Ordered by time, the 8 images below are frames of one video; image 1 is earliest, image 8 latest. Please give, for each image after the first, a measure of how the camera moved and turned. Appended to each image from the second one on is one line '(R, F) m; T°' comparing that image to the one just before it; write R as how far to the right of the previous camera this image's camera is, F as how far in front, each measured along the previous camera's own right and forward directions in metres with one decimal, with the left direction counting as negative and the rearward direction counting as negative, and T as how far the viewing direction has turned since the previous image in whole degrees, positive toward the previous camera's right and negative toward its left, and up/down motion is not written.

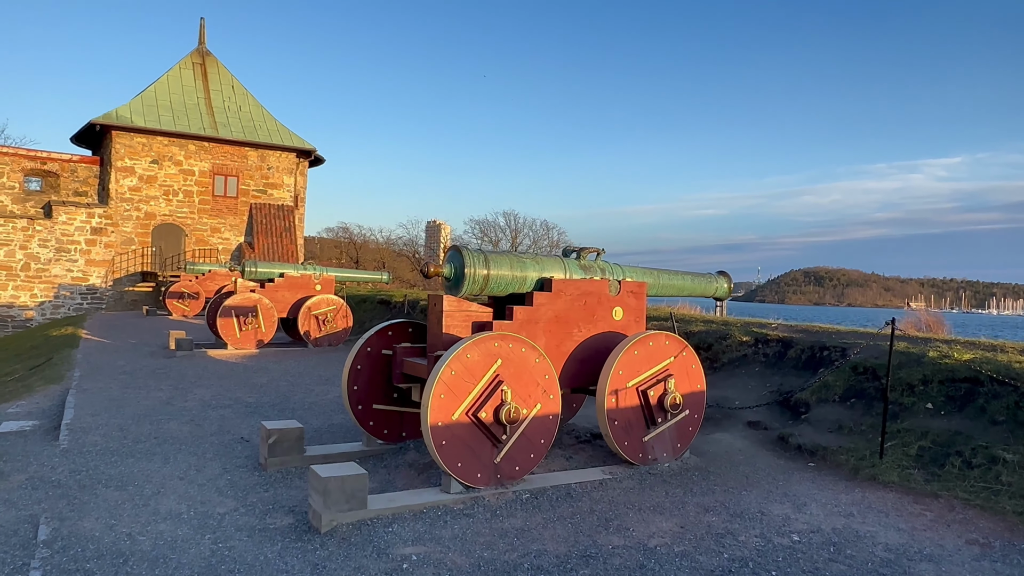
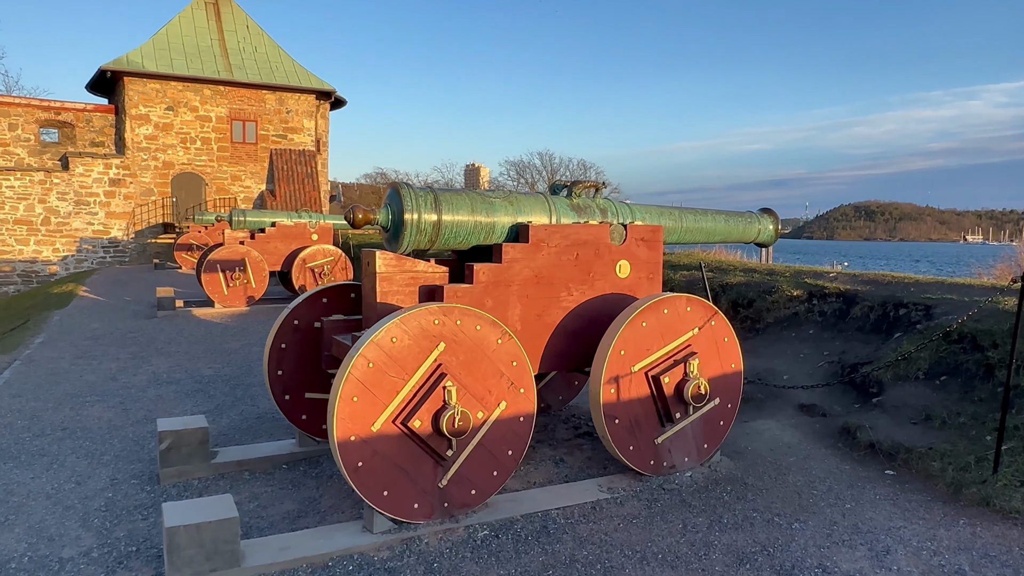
(+0.4, +1.5) m; -3°
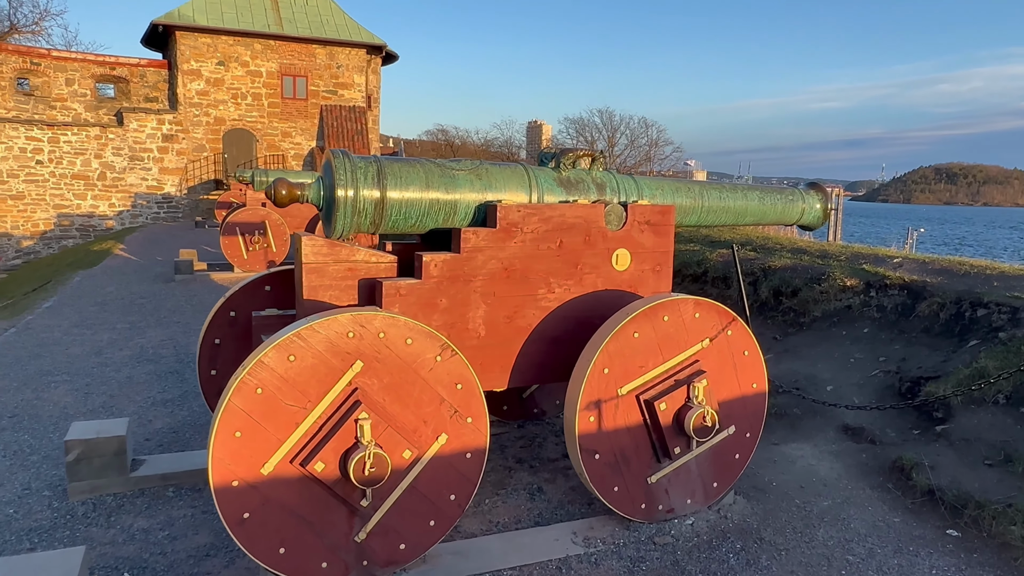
(+0.4, +0.9) m; -5°
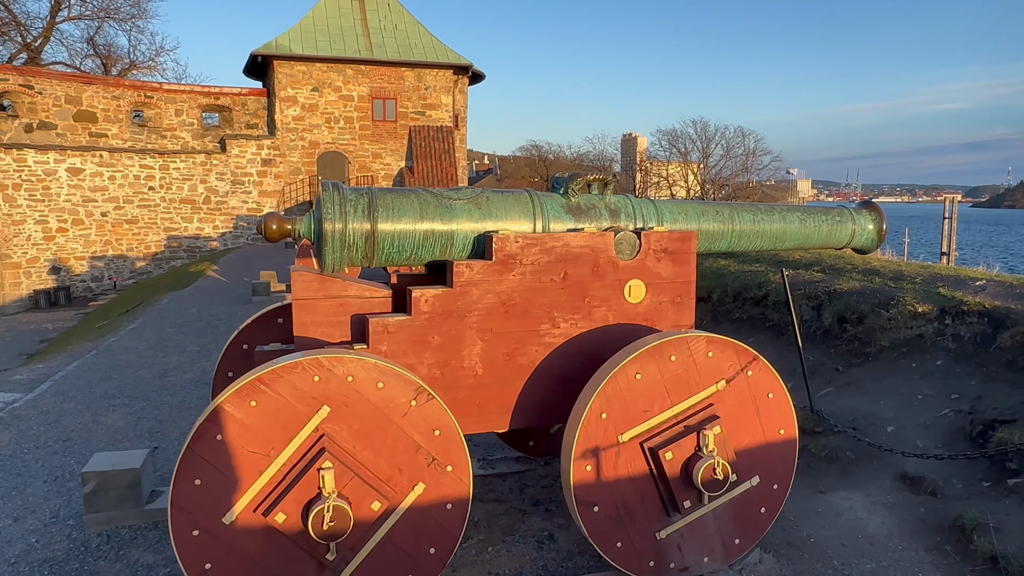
(+0.4, +0.2) m; -7°
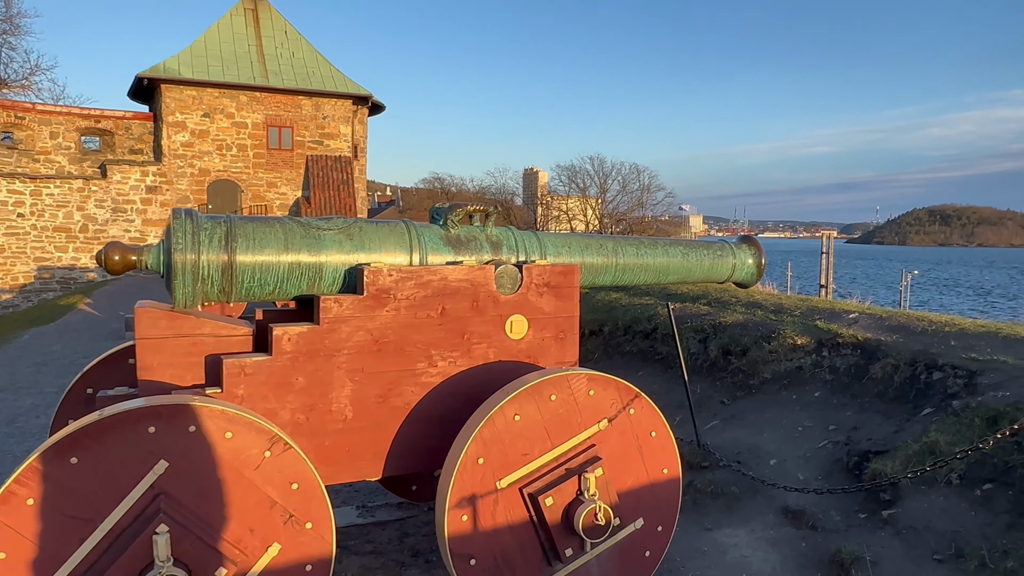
(+0.1, +0.2) m; +7°
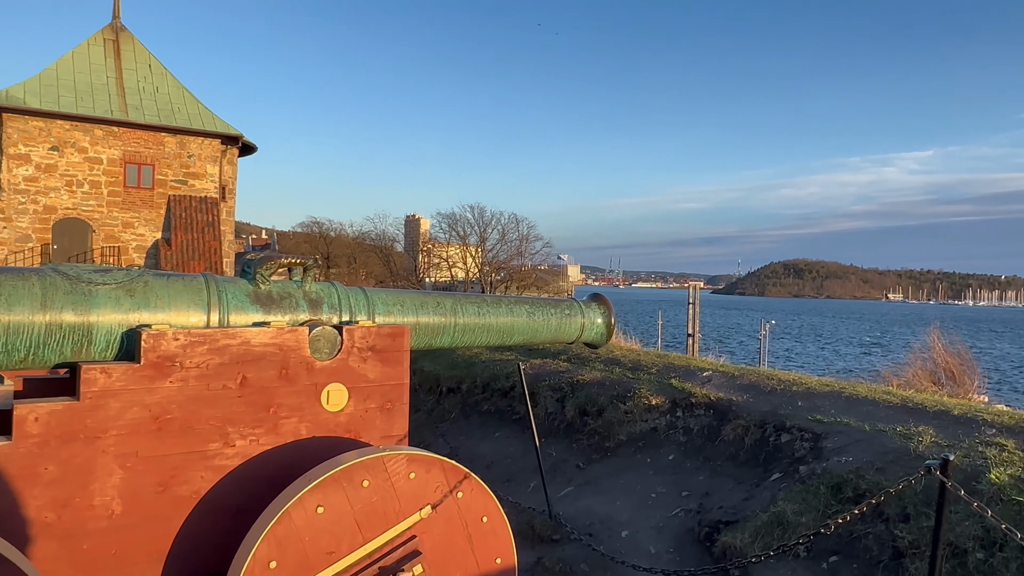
(+0.2, +0.3) m; +9°
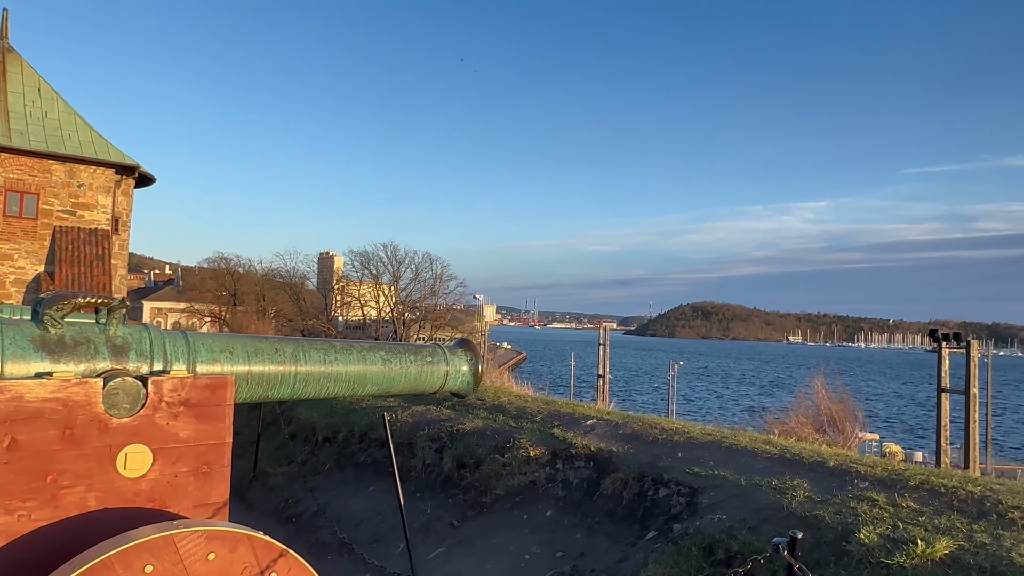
(+0.3, +0.3) m; +6°
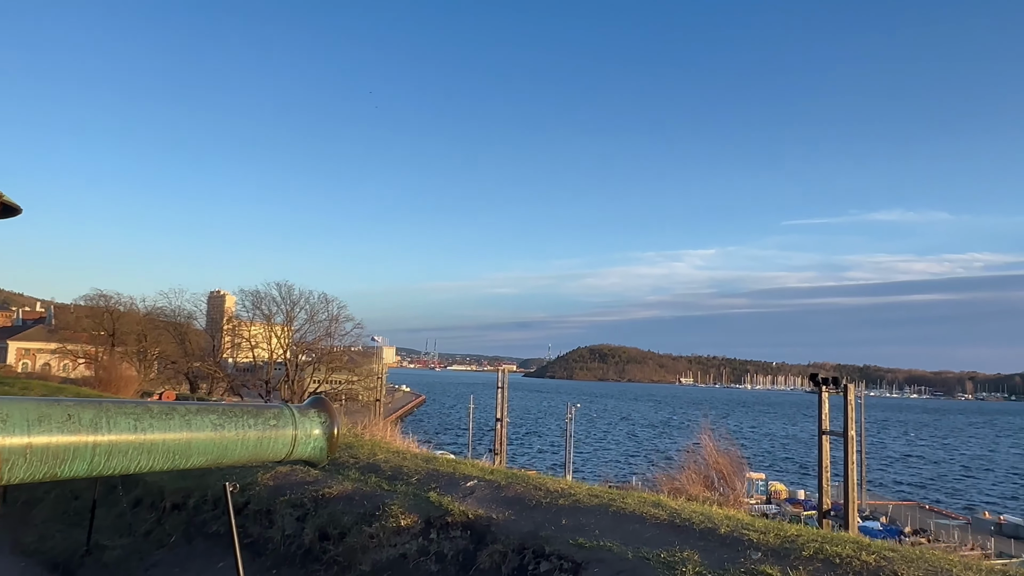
(+0.2, +0.4) m; +8°
